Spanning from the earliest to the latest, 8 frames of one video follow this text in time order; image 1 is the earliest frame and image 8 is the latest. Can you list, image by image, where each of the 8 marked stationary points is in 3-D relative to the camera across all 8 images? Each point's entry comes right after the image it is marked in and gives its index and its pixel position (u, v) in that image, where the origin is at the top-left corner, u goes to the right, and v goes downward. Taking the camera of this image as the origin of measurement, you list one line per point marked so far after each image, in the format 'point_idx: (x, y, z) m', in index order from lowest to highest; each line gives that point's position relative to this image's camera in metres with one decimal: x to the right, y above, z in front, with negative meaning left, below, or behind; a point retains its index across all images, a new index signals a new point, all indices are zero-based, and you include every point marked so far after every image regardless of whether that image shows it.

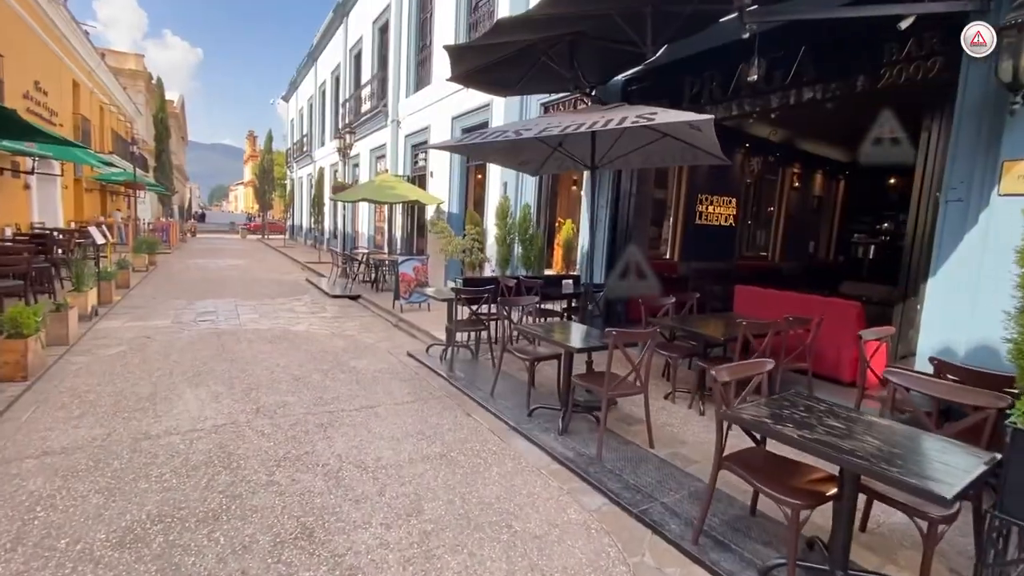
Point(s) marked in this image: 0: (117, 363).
0: (-4.0, -0.7, +4.9) m
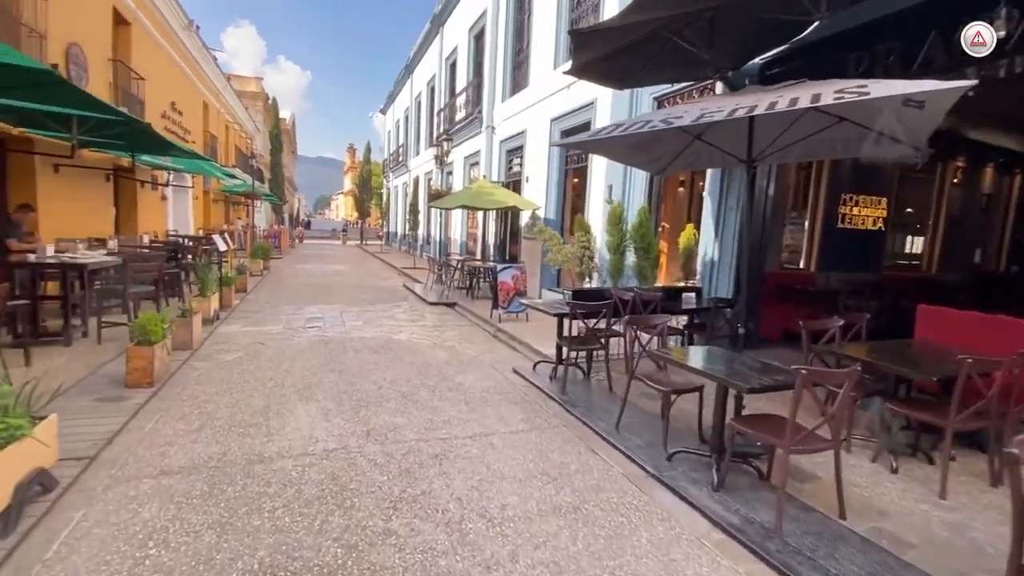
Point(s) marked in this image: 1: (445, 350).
0: (-2.8, -0.8, +4.9) m
1: (-0.9, -0.8, +6.3) m
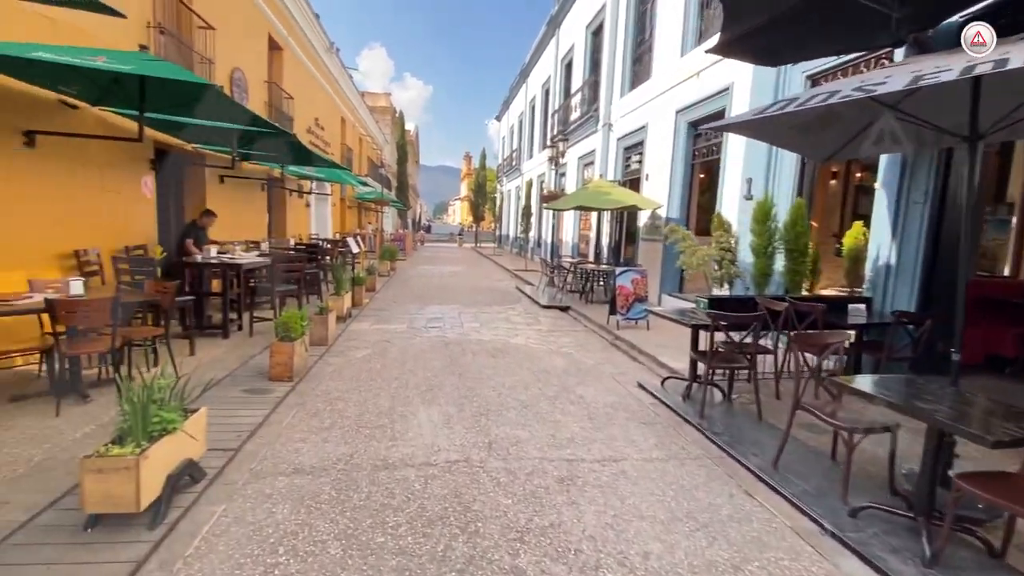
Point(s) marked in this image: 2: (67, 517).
0: (-1.6, -0.8, +5.0) m
1: (+0.6, -0.8, +5.9) m
2: (-2.1, -1.1, +2.3) m
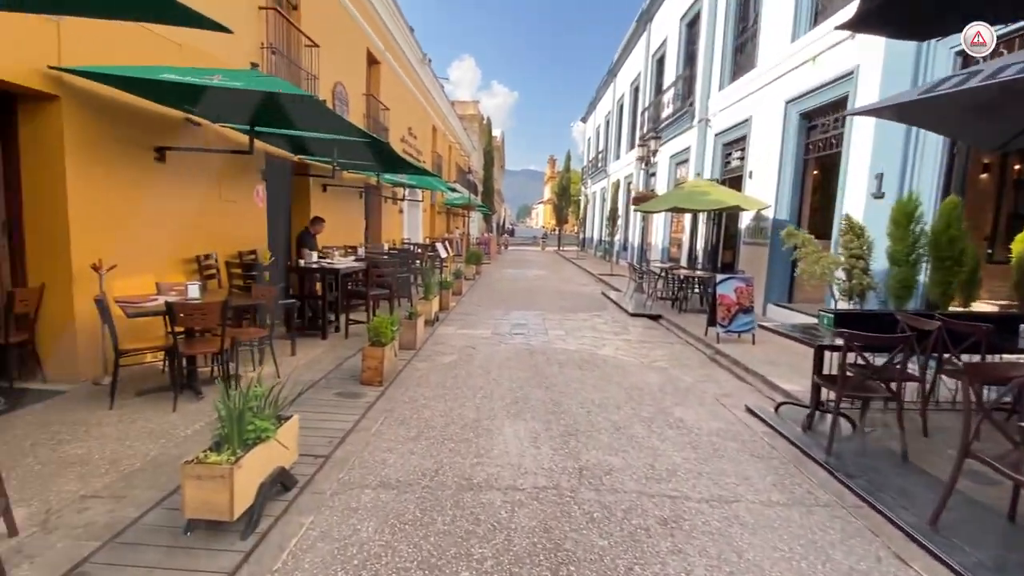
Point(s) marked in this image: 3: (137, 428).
0: (-0.7, -0.9, +5.0) m
1: (+1.7, -0.9, +5.5) m
2: (-1.7, -1.1, +2.4) m
3: (-2.7, -1.0, +3.5) m
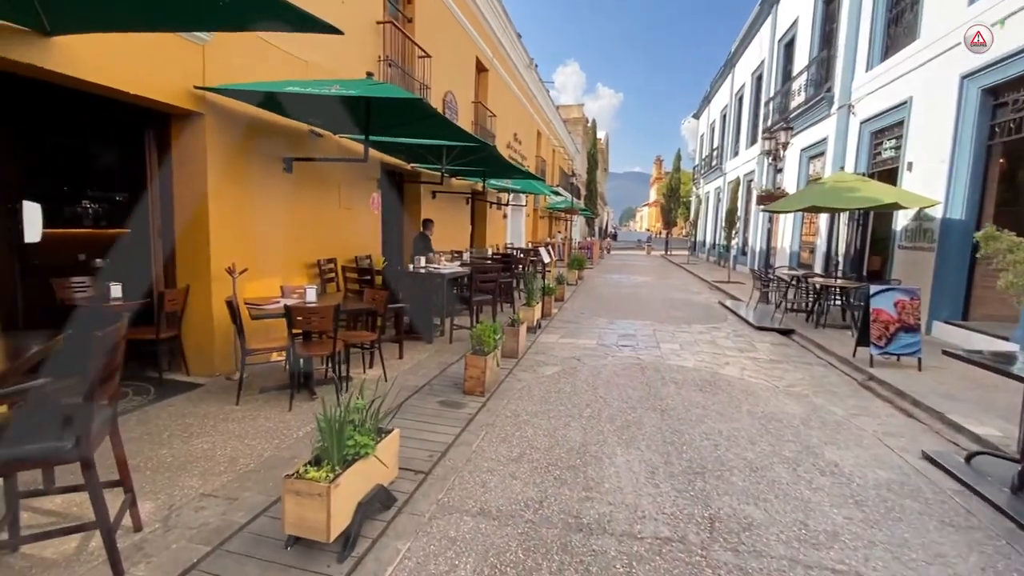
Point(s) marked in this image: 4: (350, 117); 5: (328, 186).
0: (+0.4, -1.0, +4.7) m
1: (+2.8, -1.1, +4.7) m
2: (-1.2, -1.2, +2.4) m
3: (-1.9, -1.0, +3.6) m
4: (-1.7, +1.9, +5.2) m
5: (-2.4, +1.3, +6.2) m
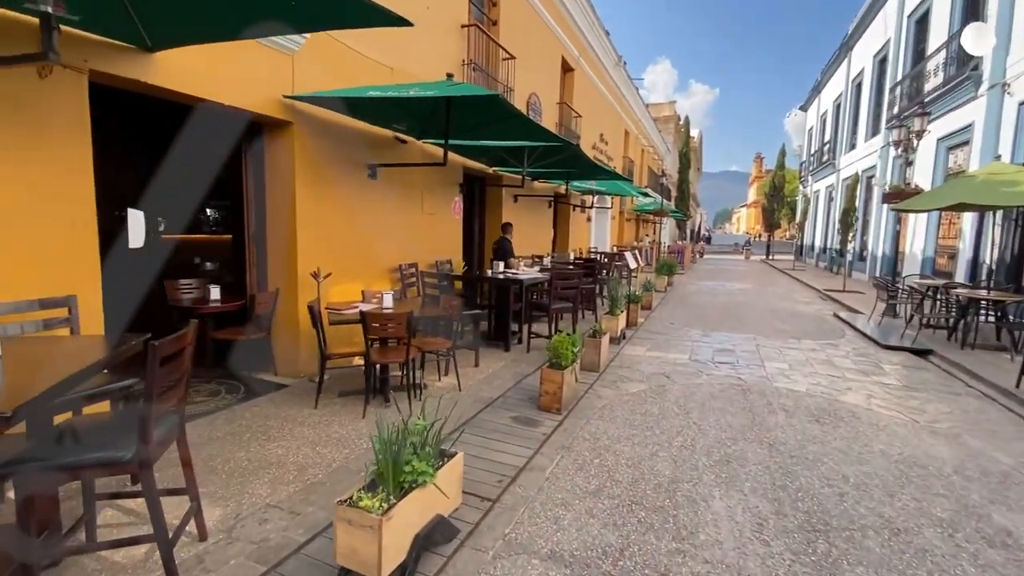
0: (+1.1, -1.1, +4.2) m
1: (+3.4, -1.2, +3.8) m
2: (-0.8, -1.2, +2.2) m
3: (-1.4, -1.1, +3.6) m
4: (-0.9, +1.8, +5.1) m
5: (-1.3, +1.2, +6.2) m
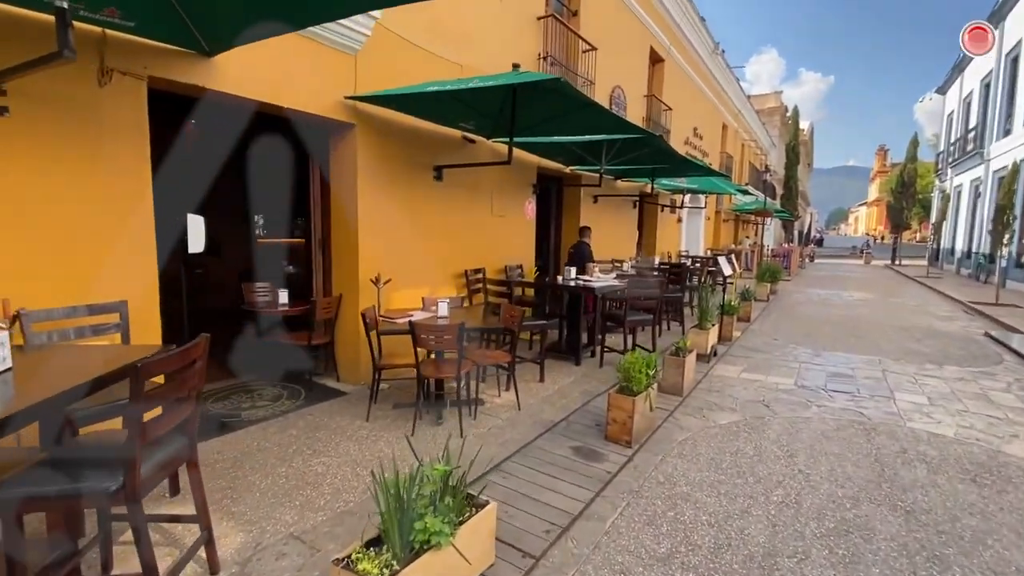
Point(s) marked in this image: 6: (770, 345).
0: (+1.6, -1.2, +3.6) m
1: (+3.8, -1.3, +2.7) m
2: (-0.7, -1.3, +1.9) m
3: (-1.0, -1.1, +3.4) m
4: (-0.1, +1.7, +4.8) m
5: (-0.4, +1.2, +5.9) m
6: (+3.6, -0.8, +6.8) m
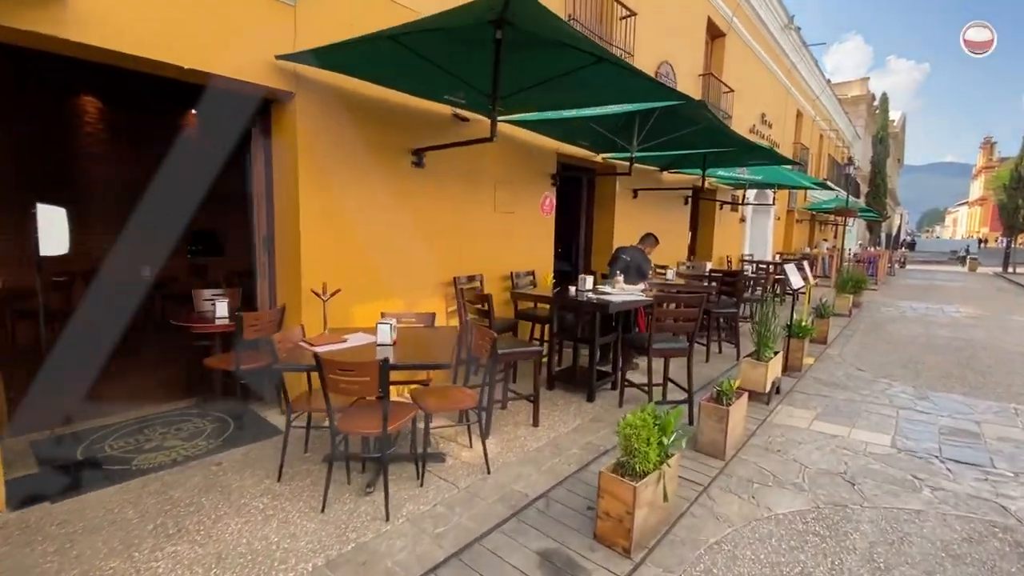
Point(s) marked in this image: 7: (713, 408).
0: (+1.3, -1.3, +2.3) m
1: (+3.4, -1.5, +1.2) m
2: (-1.2, -1.4, +0.9) m
3: (-1.3, -1.2, +2.4) m
4: (-0.2, +1.6, +3.7) m
5: (-0.4, +1.1, +4.9) m
6: (+3.7, -1.0, +5.3) m
7: (+1.4, -0.8, +3.4) m
